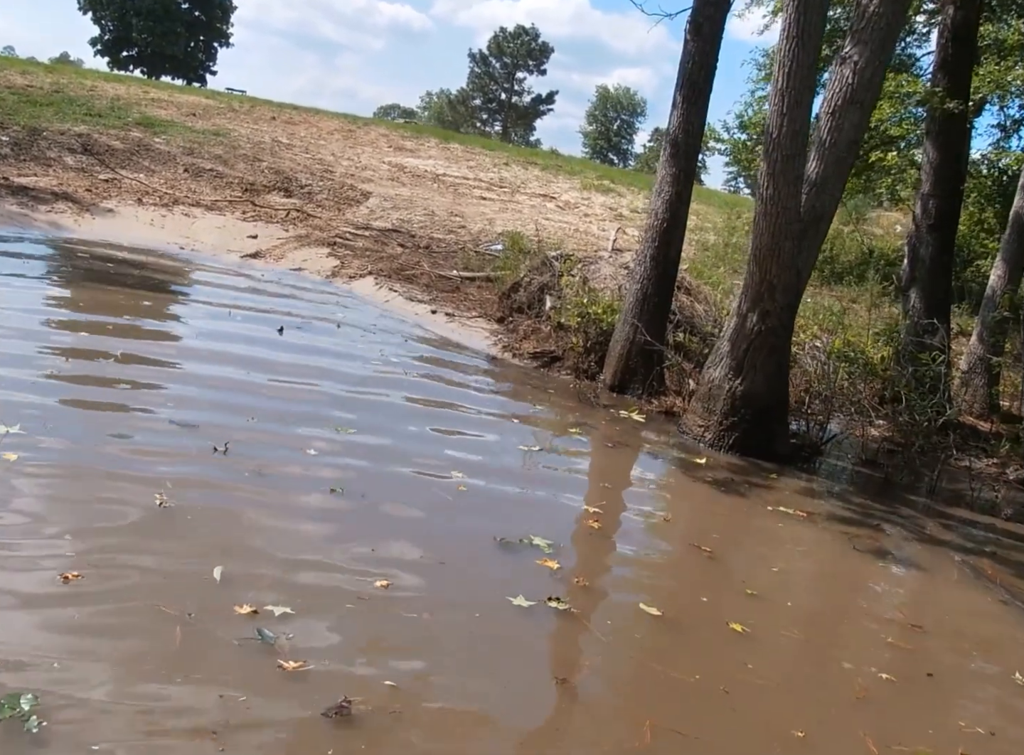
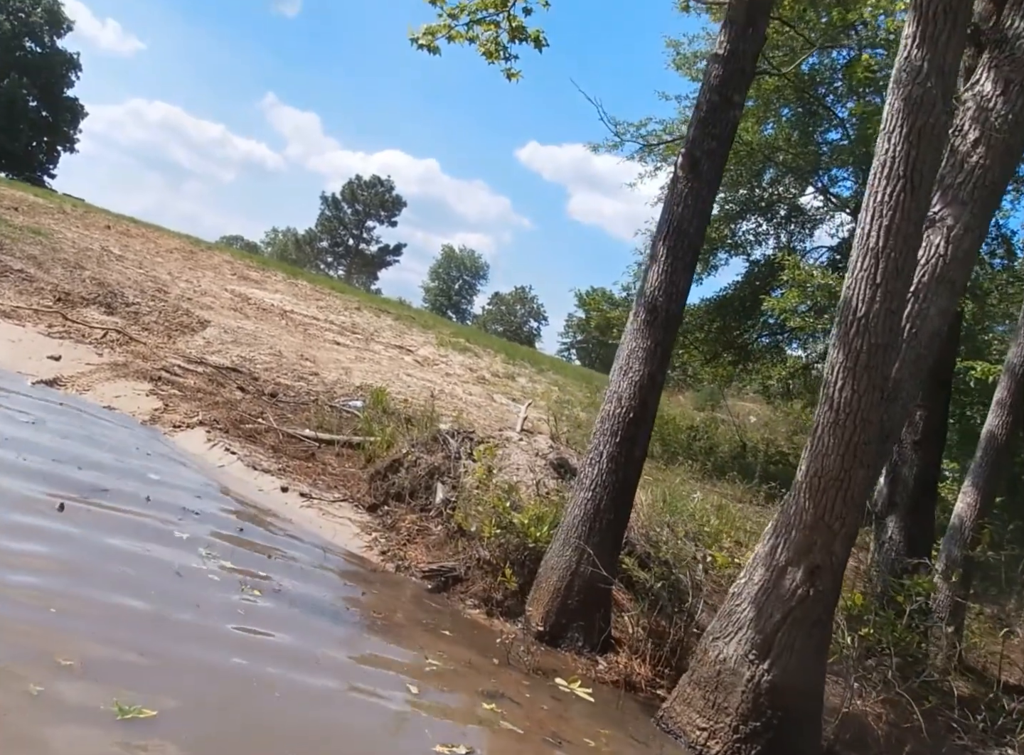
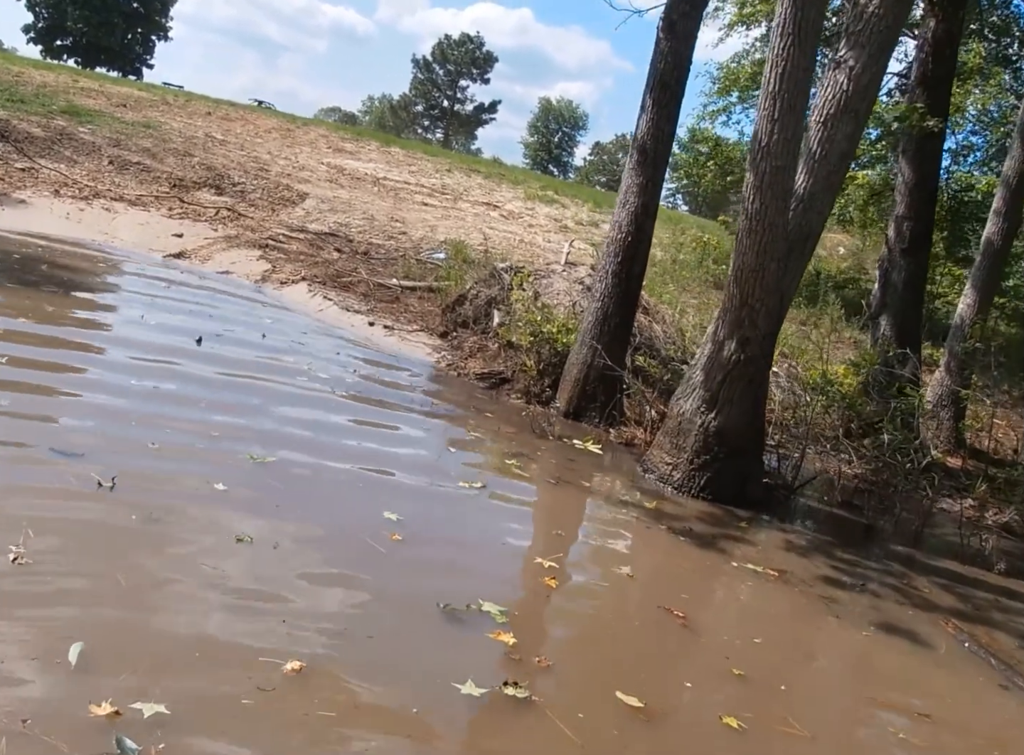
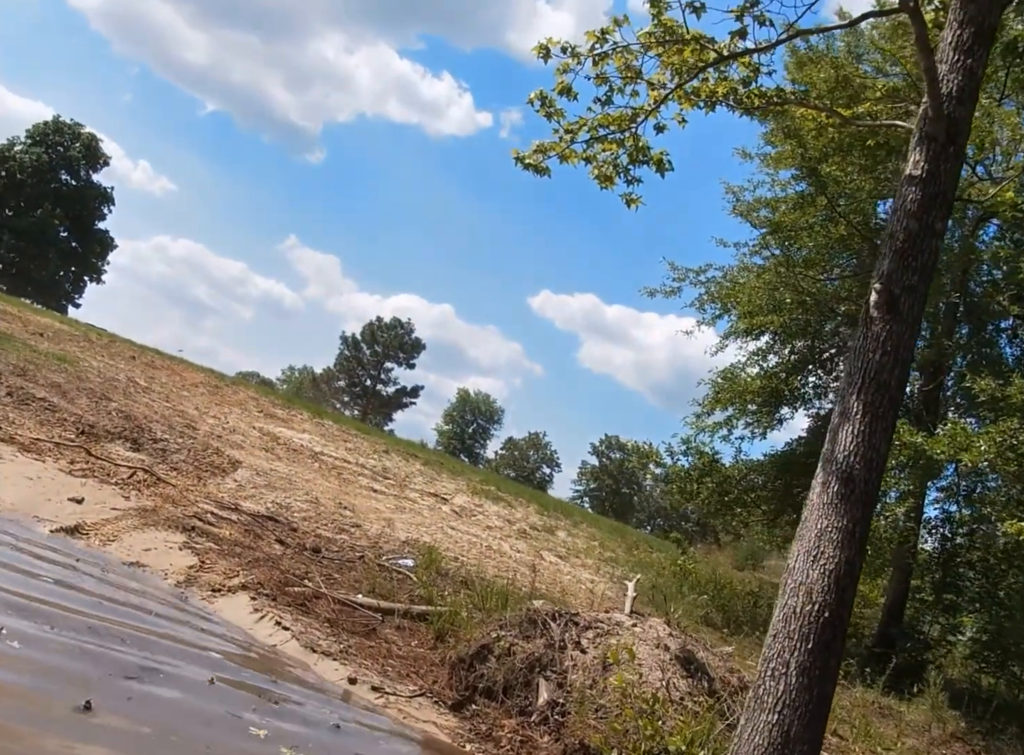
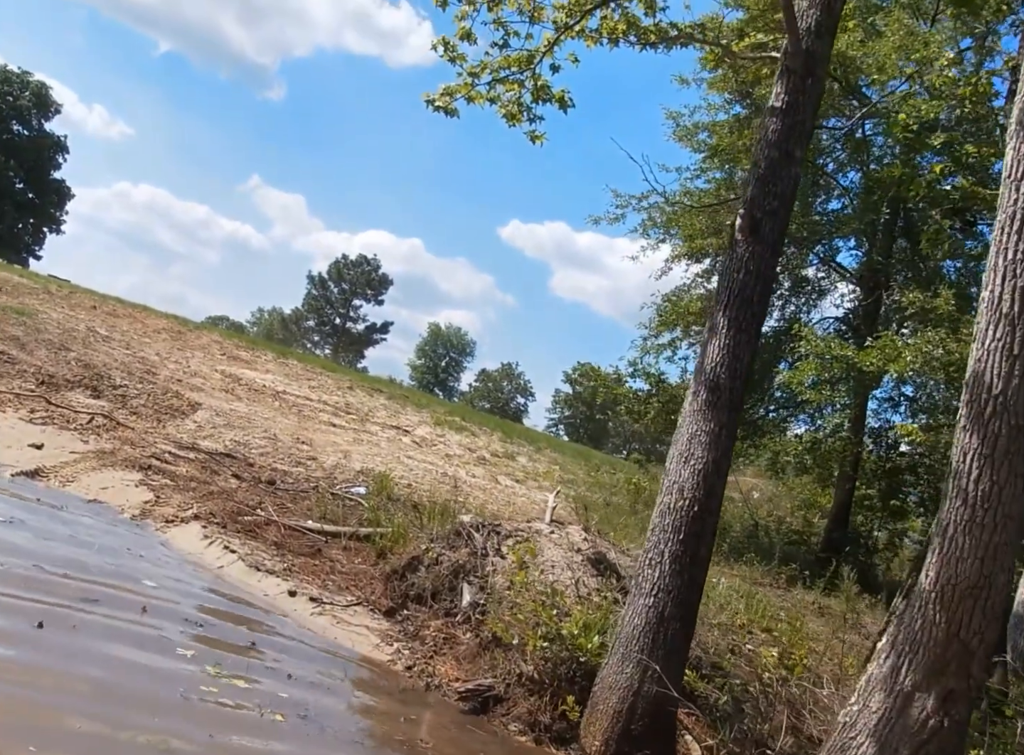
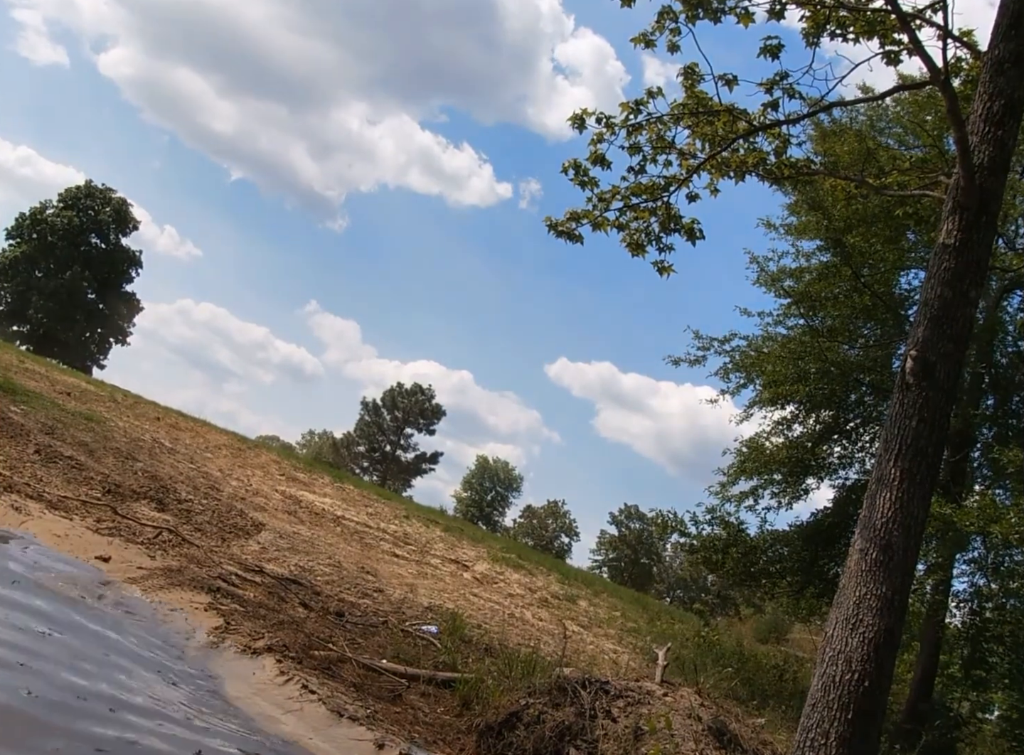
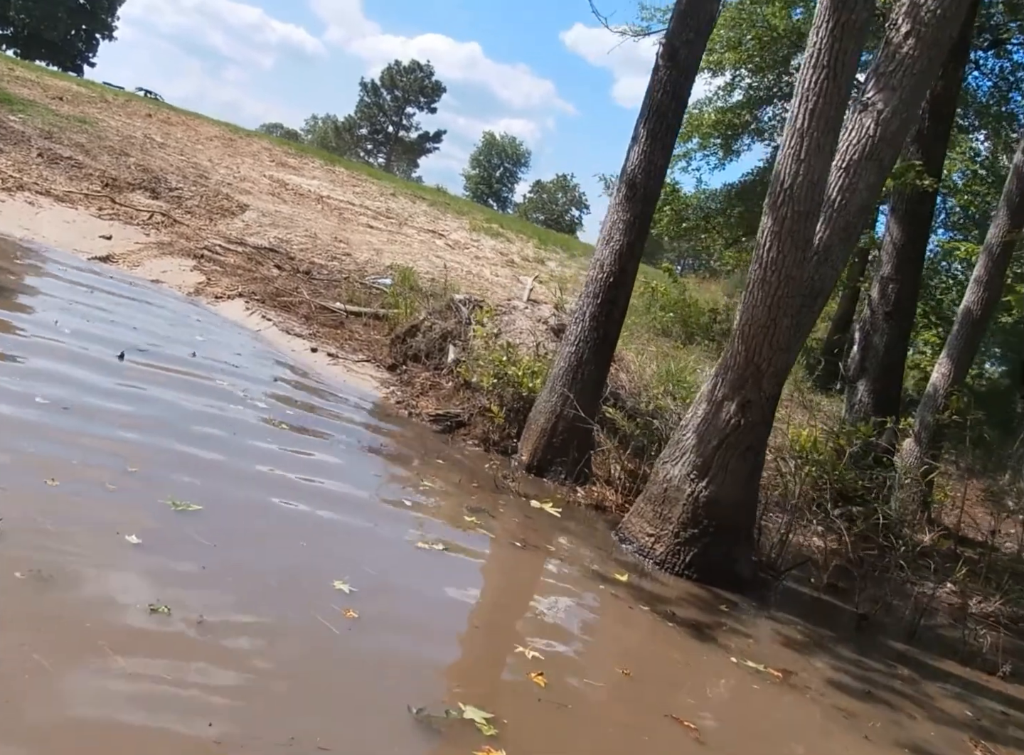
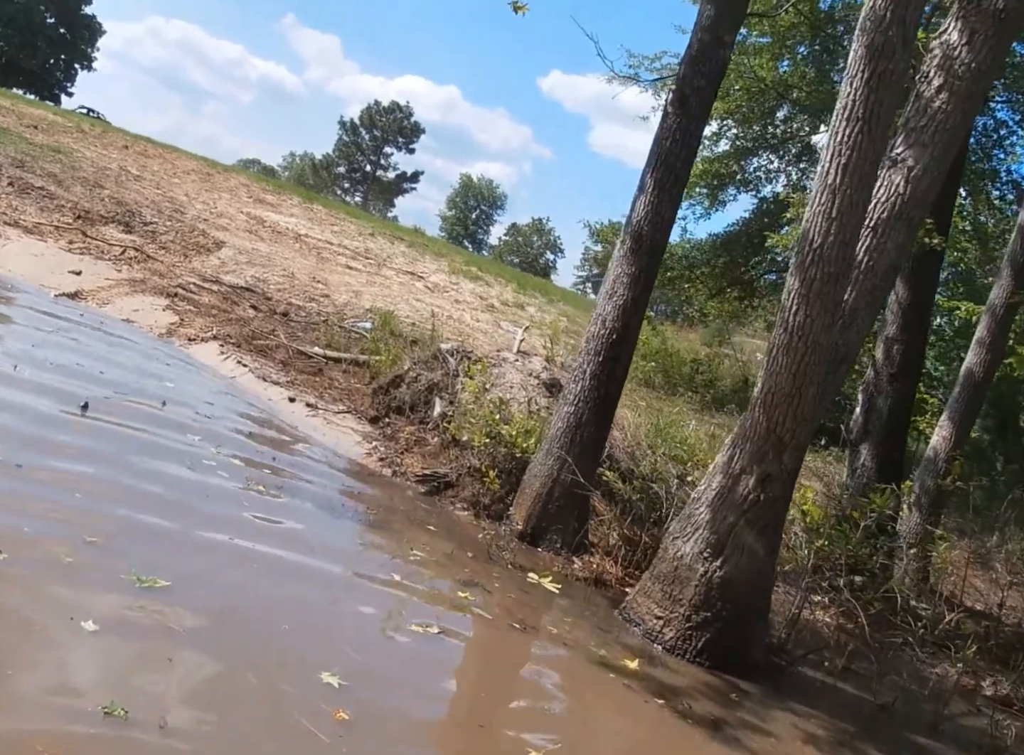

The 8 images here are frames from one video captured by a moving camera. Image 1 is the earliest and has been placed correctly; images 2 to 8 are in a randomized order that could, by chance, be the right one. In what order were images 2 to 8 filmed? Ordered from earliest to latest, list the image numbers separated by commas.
3, 7, 8, 2, 5, 4, 6
